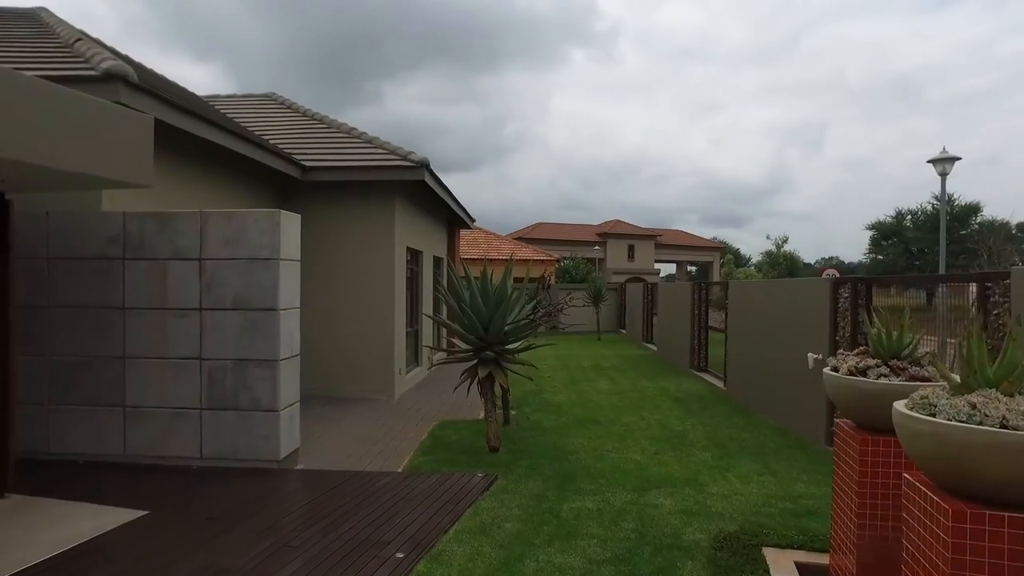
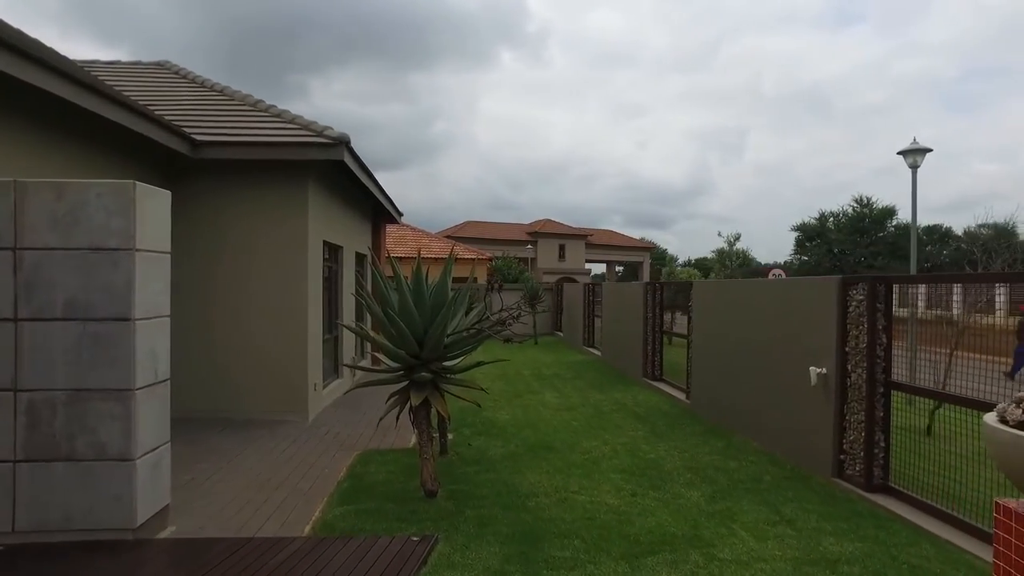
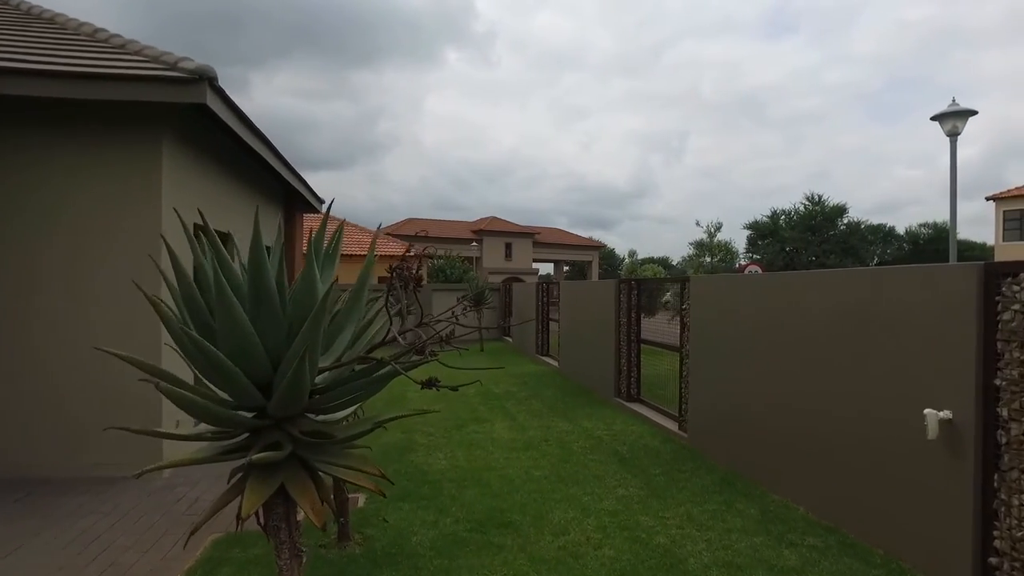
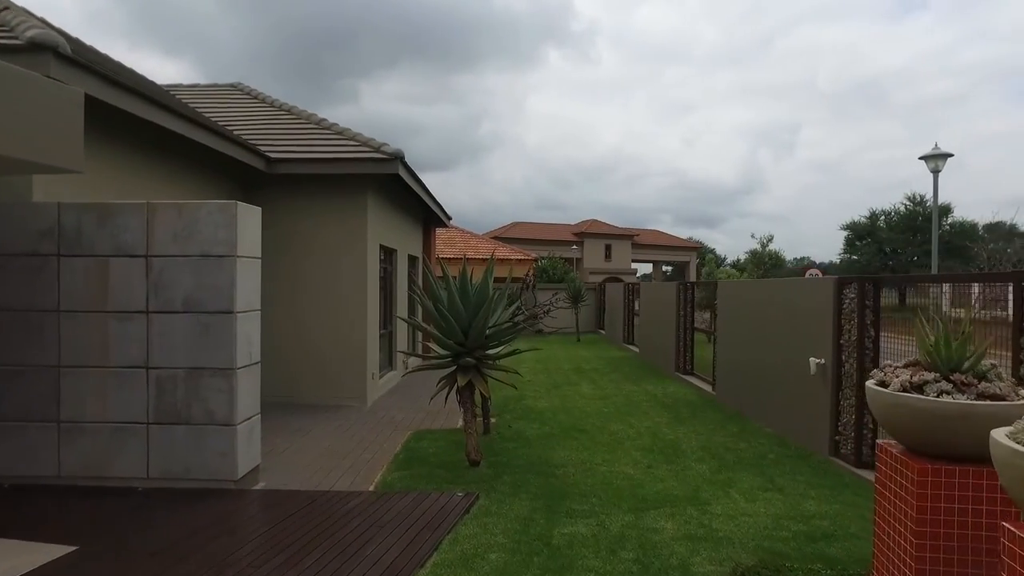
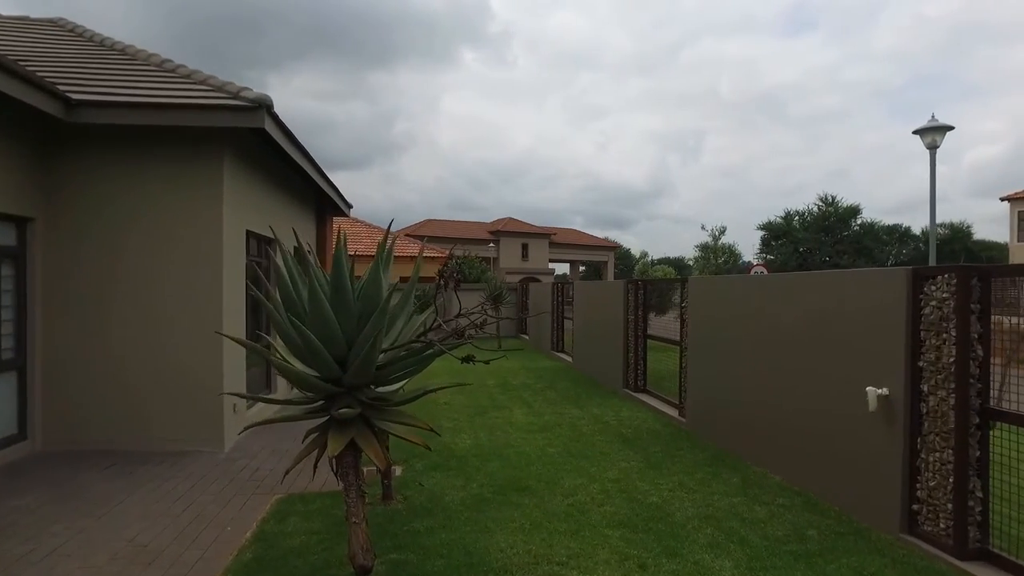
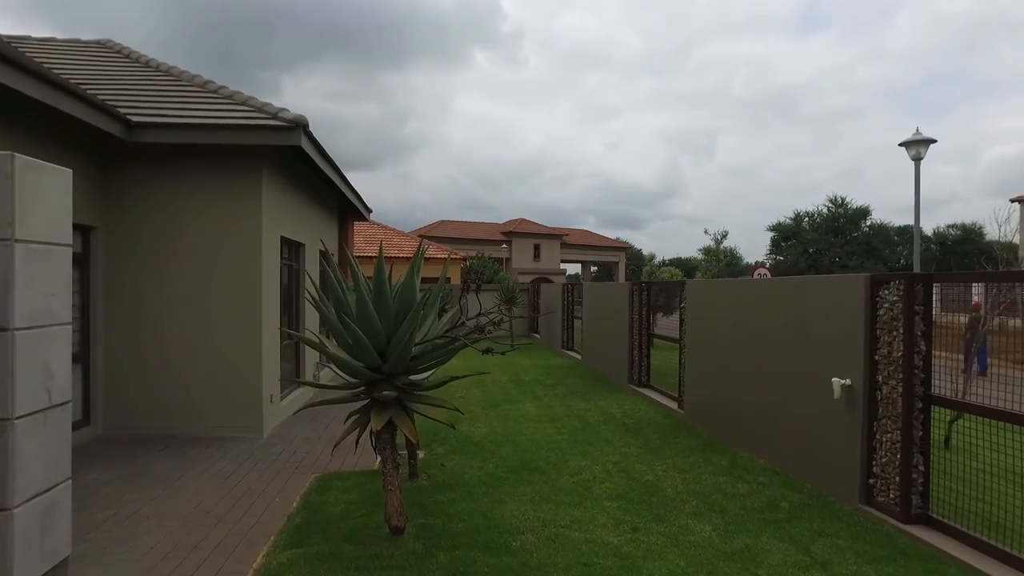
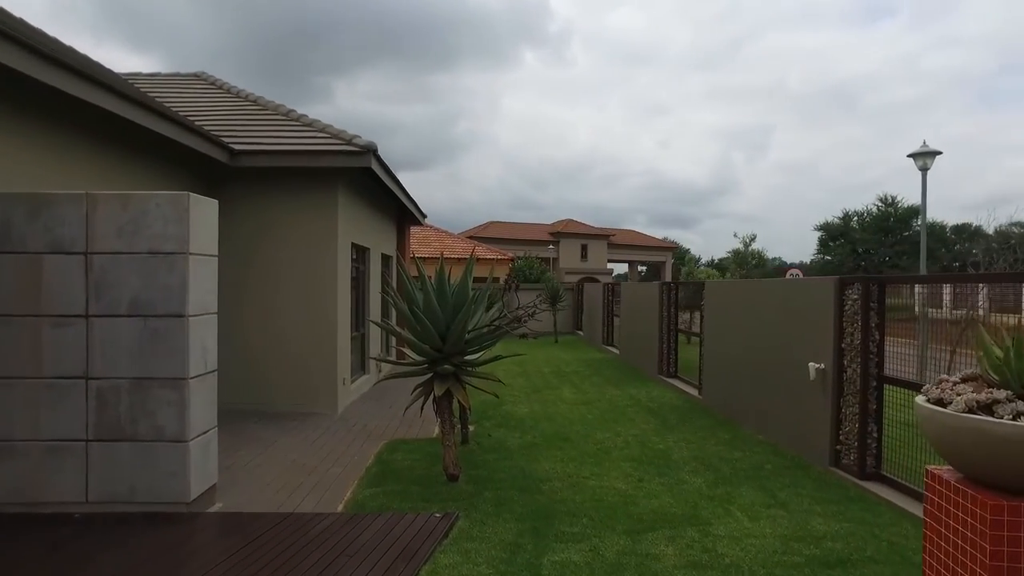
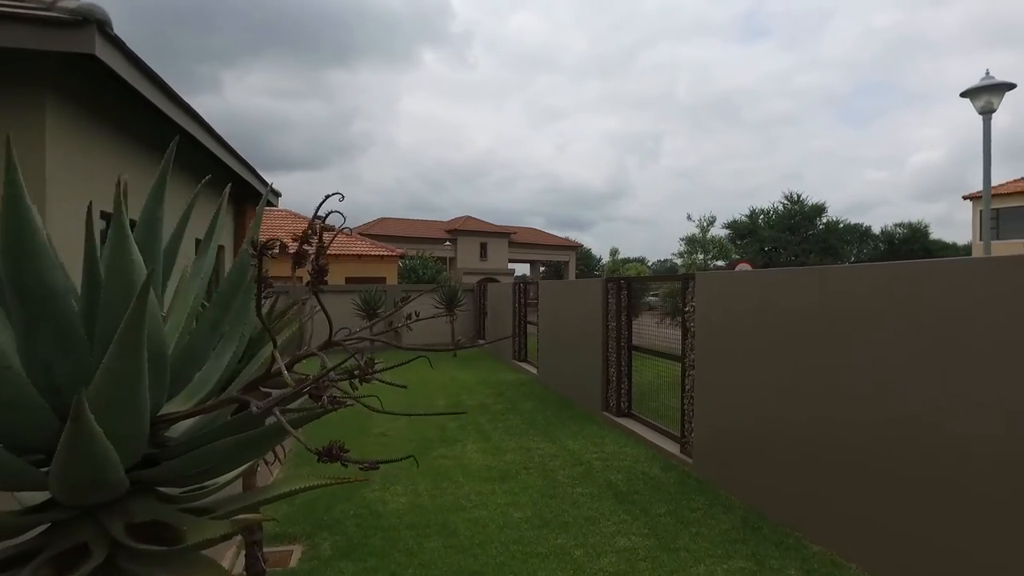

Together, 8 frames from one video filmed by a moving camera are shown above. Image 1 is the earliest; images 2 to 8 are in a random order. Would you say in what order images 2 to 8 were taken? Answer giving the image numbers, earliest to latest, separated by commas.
4, 7, 2, 6, 5, 3, 8
